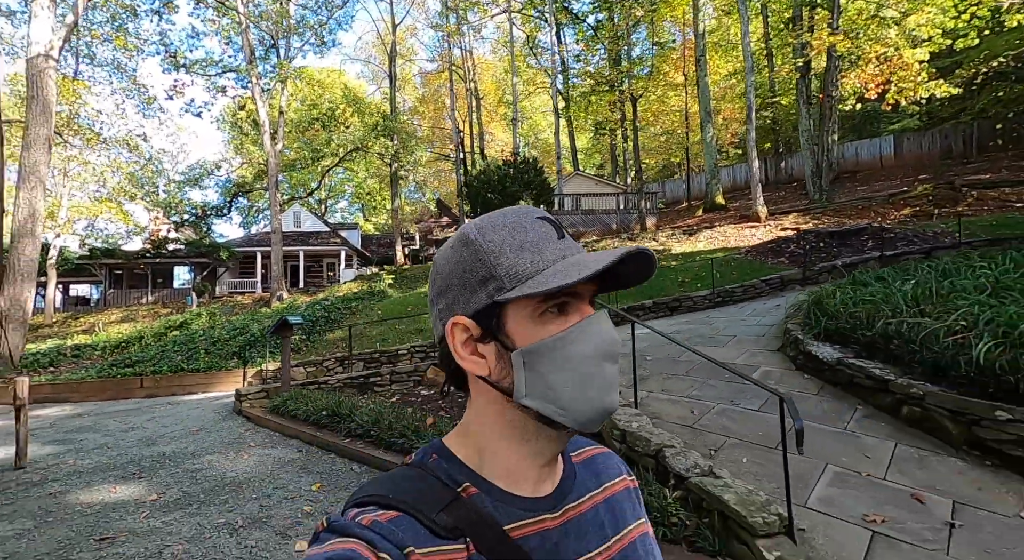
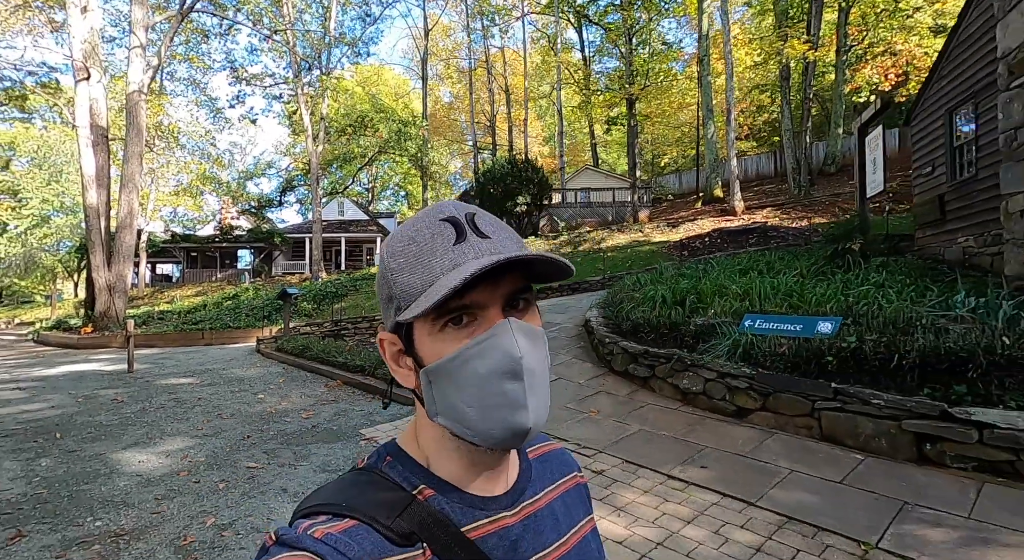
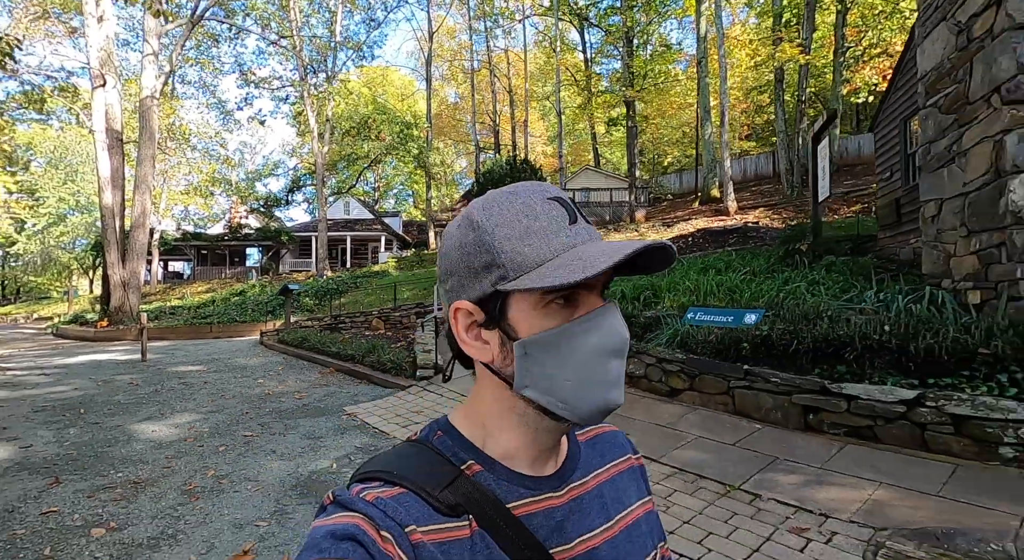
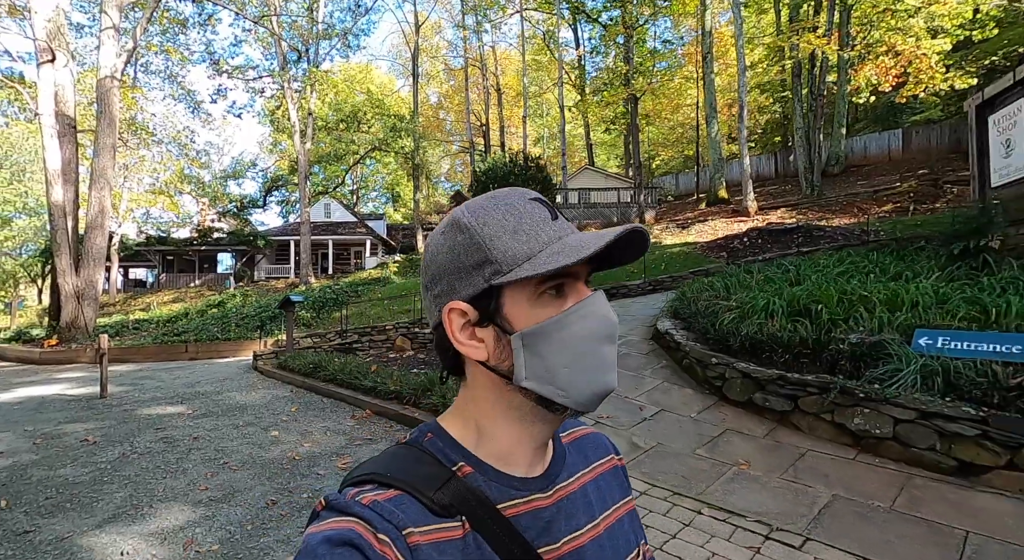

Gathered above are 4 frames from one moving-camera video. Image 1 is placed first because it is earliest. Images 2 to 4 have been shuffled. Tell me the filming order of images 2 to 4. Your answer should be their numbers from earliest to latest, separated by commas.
4, 2, 3
